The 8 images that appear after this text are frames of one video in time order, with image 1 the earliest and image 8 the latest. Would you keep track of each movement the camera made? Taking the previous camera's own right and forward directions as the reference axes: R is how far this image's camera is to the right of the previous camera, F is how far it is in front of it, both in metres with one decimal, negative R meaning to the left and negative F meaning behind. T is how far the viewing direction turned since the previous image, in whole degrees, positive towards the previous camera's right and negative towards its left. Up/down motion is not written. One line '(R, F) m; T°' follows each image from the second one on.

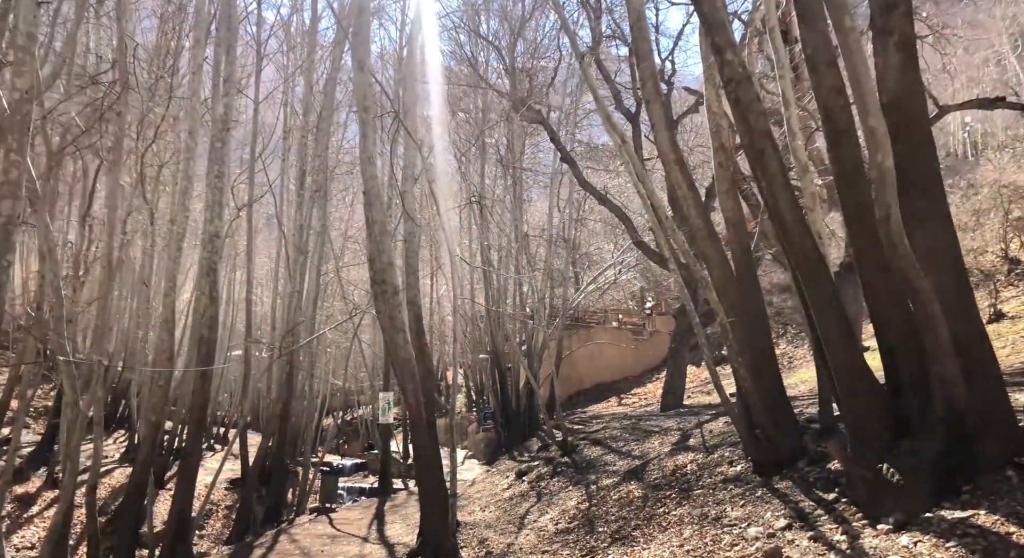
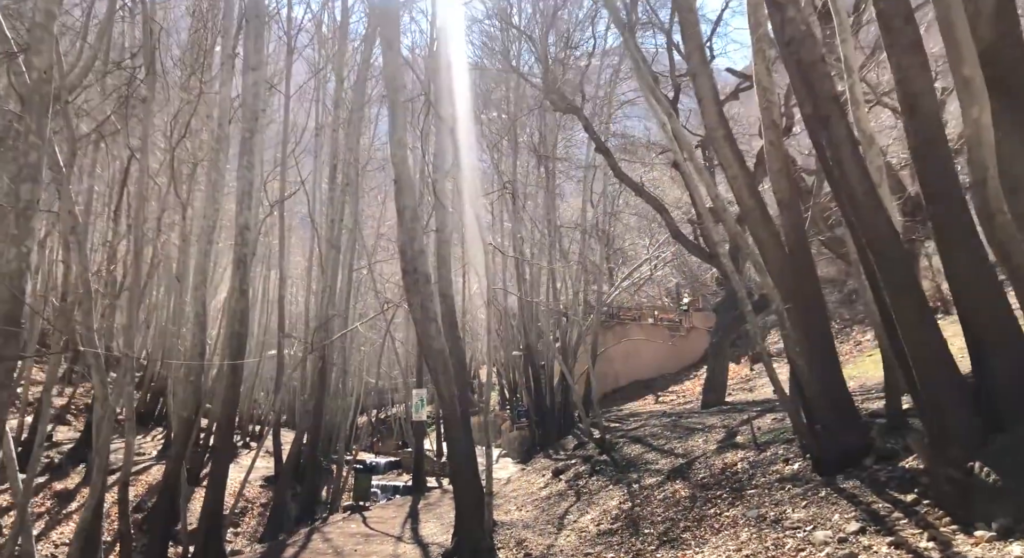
(-0.1, +0.3) m; -3°
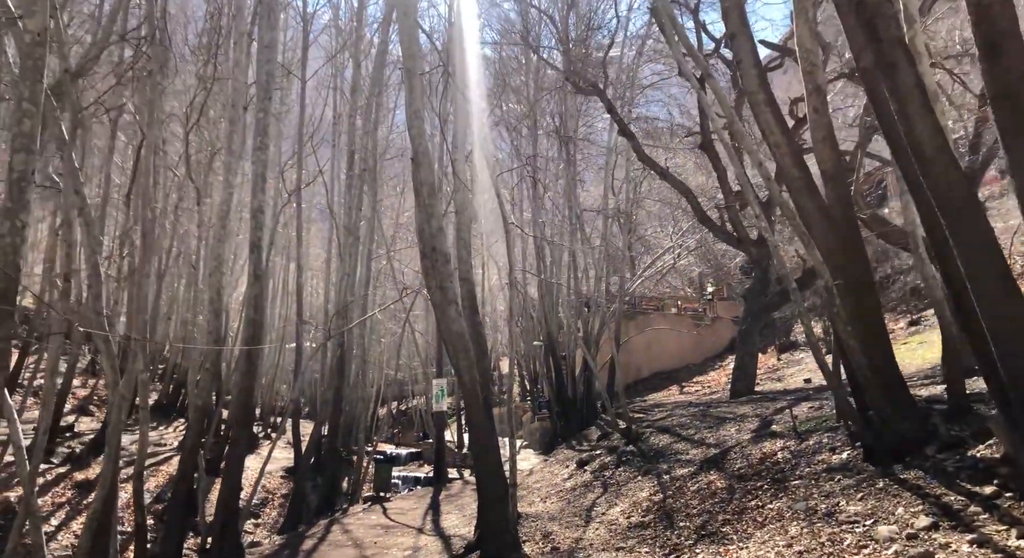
(0.0, +0.3) m; -2°
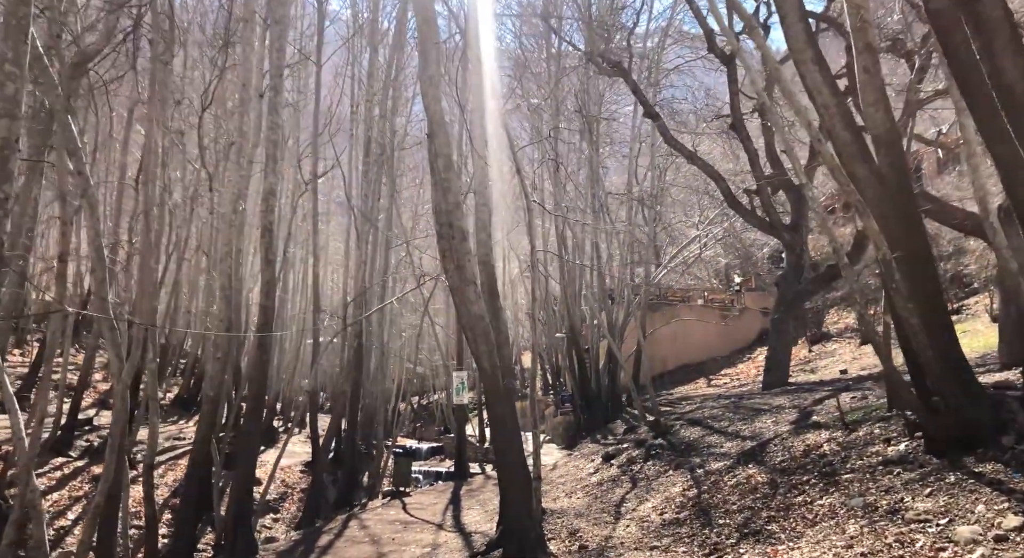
(0.0, +0.4) m; -2°
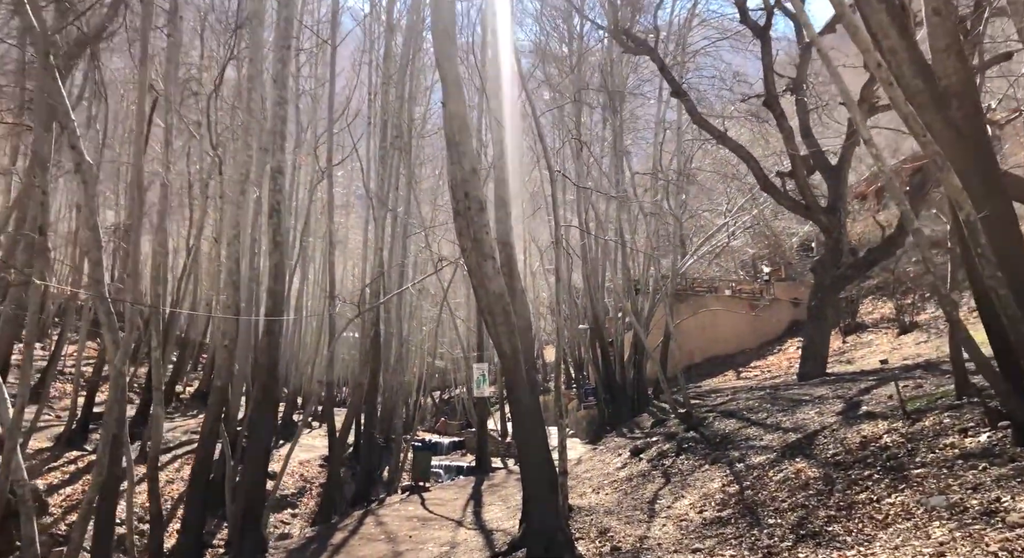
(0.0, +0.5) m; -2°
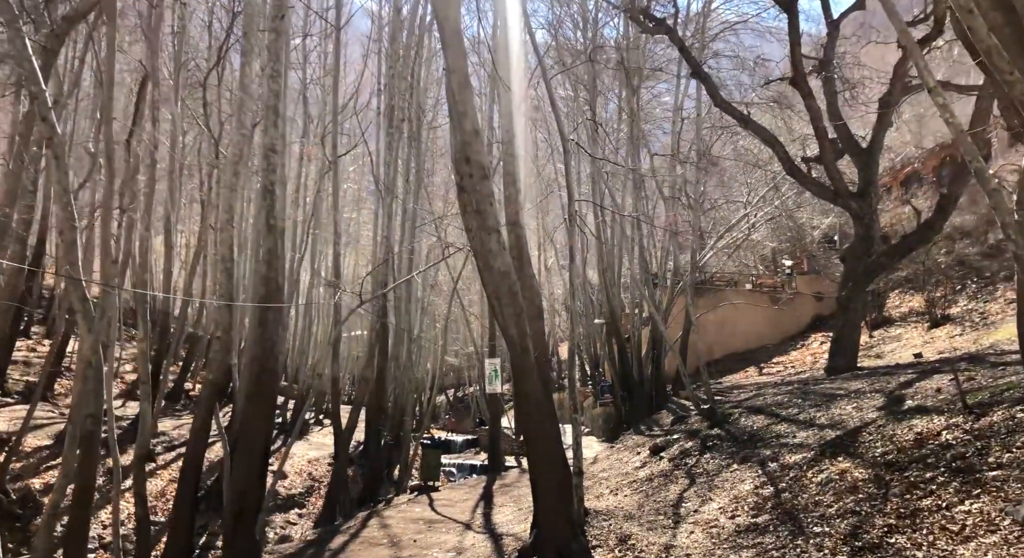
(0.0, +0.5) m; -1°
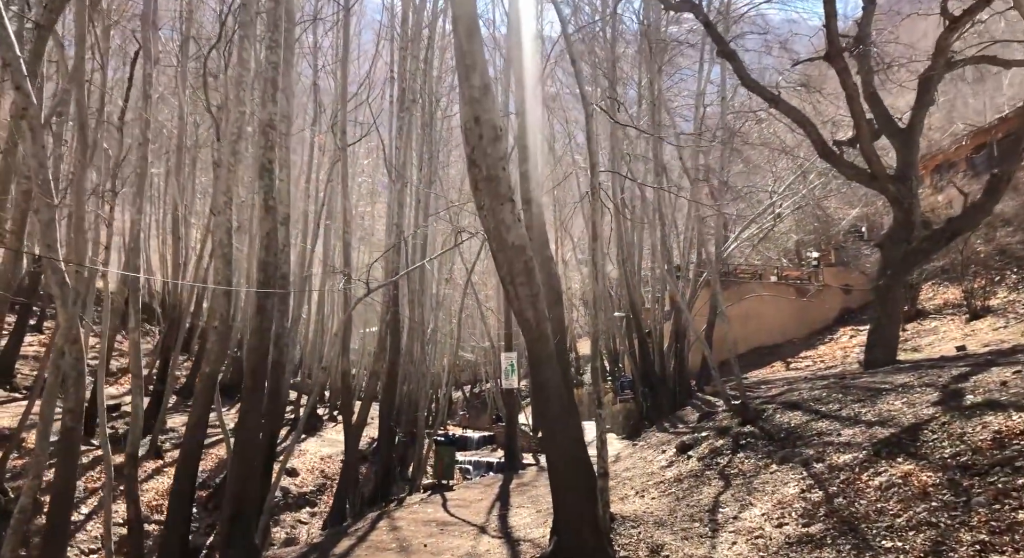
(0.0, +0.5) m; -1°
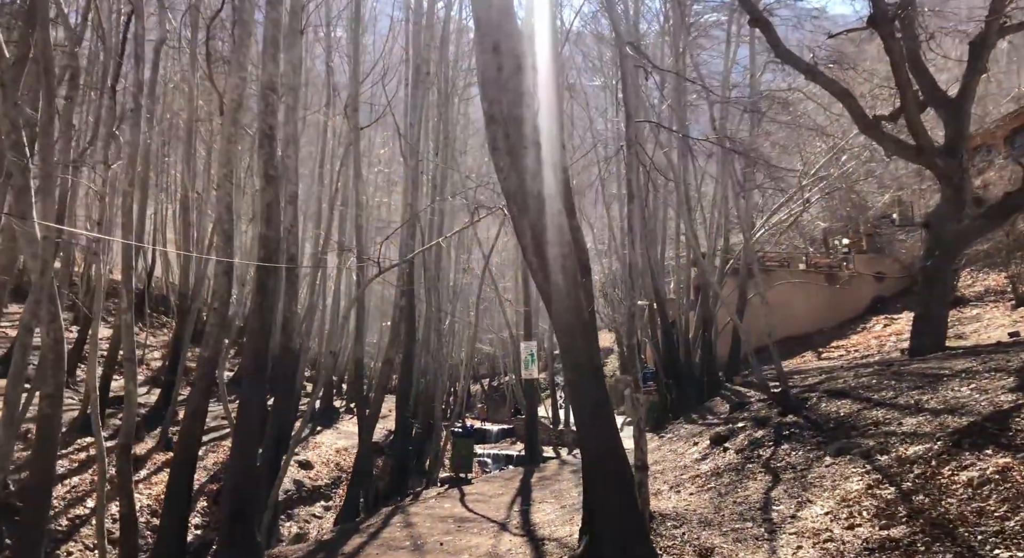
(0.0, +0.6) m; -1°
